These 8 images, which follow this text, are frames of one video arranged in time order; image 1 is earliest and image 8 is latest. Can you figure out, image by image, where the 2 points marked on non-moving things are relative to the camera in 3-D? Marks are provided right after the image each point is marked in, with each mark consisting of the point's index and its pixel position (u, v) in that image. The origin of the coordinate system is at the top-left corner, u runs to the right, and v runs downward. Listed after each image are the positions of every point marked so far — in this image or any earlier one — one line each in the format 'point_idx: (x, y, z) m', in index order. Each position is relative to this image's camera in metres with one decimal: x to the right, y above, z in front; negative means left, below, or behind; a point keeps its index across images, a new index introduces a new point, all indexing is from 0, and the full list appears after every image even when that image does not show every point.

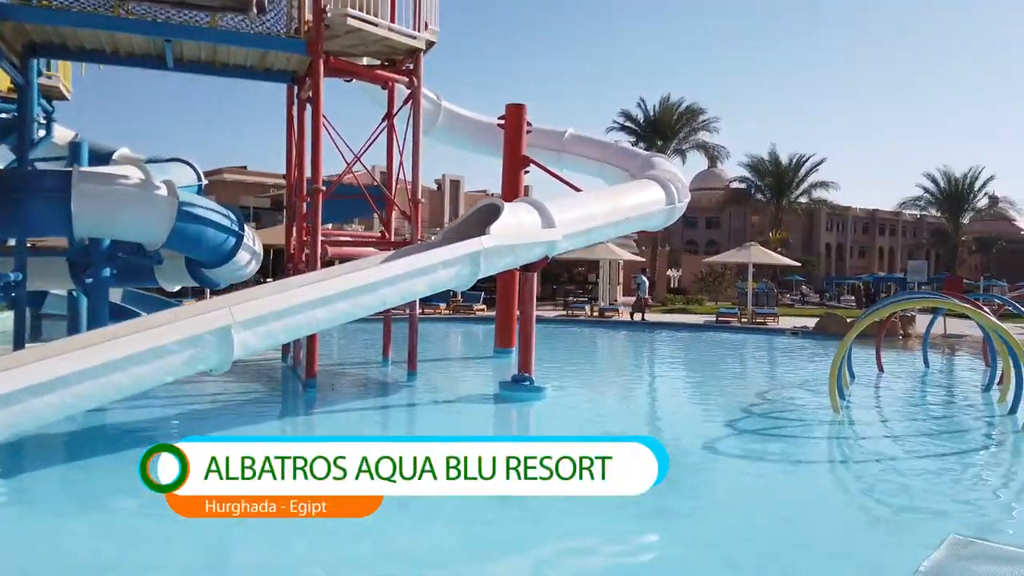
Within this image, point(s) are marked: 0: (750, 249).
0: (+4.5, +0.8, +15.0) m
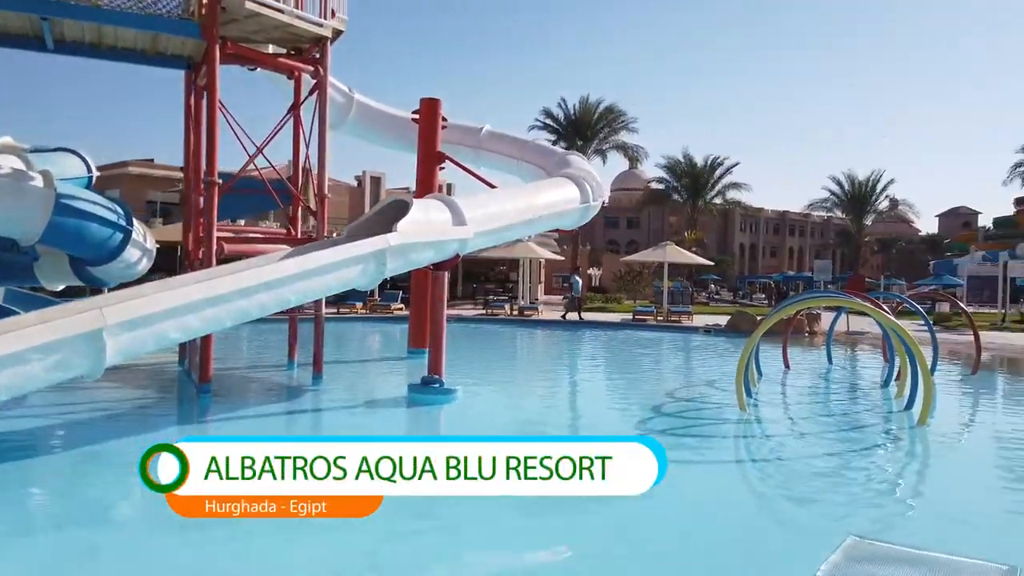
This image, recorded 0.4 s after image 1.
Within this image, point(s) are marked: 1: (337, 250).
0: (+2.9, +0.8, +15.2) m
1: (-1.1, +0.3, +4.8) m
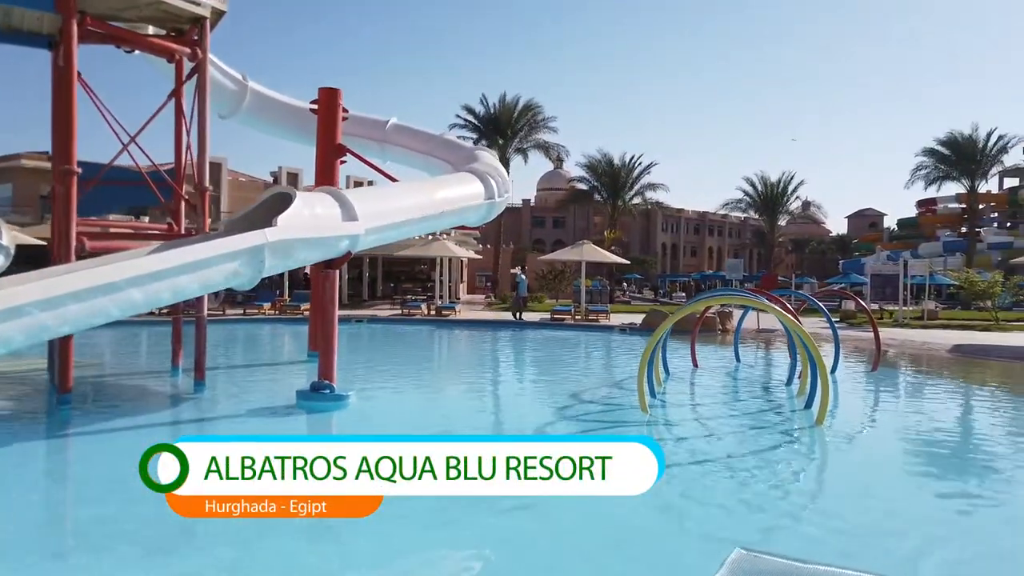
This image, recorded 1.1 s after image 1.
0: (+1.3, +0.8, +15.2) m
1: (-1.7, +0.3, +4.4) m
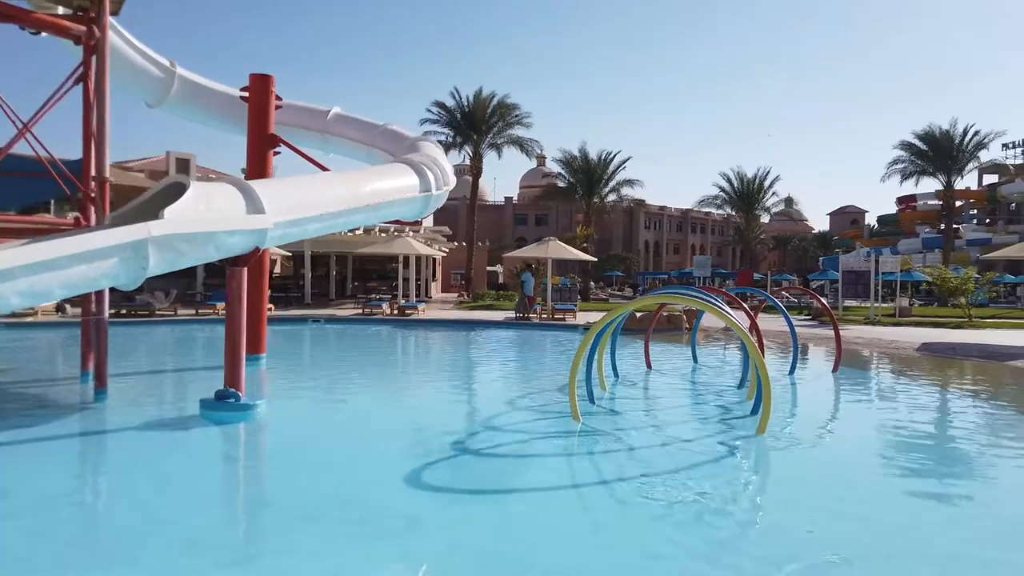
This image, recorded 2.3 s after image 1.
0: (+0.7, +0.9, +14.8) m
1: (-2.2, +0.3, +4.0) m
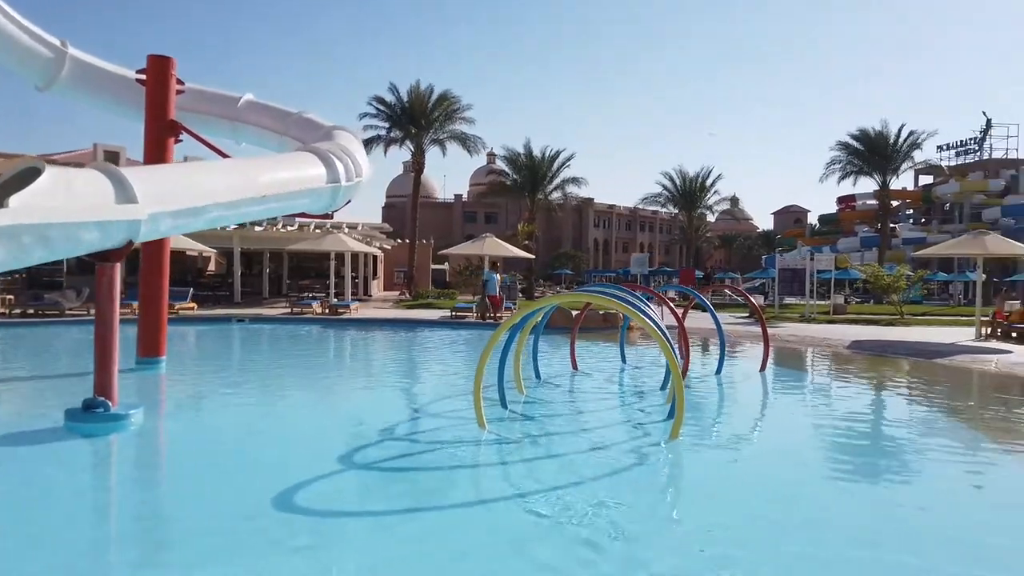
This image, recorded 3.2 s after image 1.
0: (-0.5, +0.9, +14.6) m
1: (-2.7, +0.3, +3.5) m
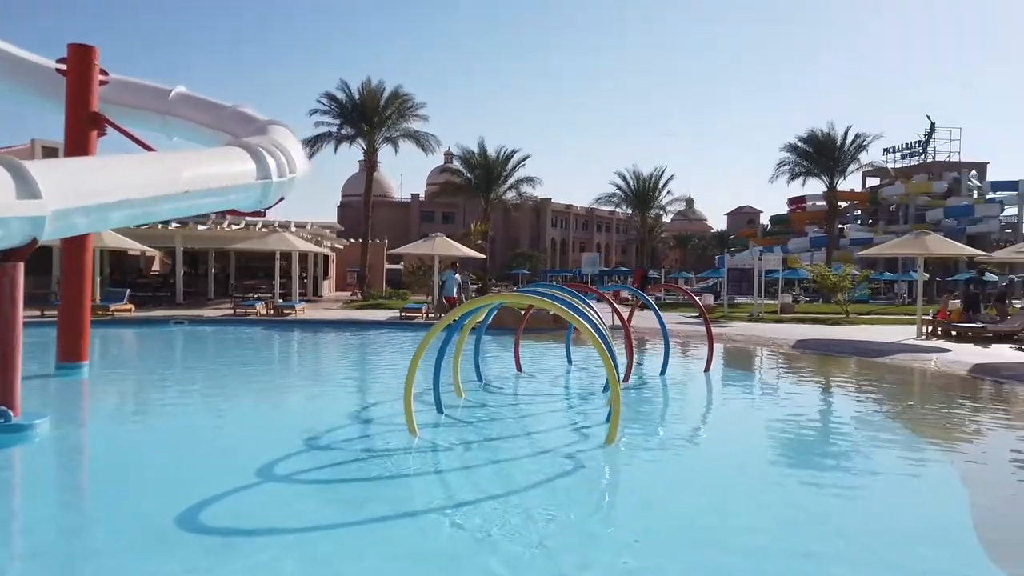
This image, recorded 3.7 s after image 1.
0: (-1.4, +0.9, +14.4) m
1: (-3.0, +0.3, +3.2) m
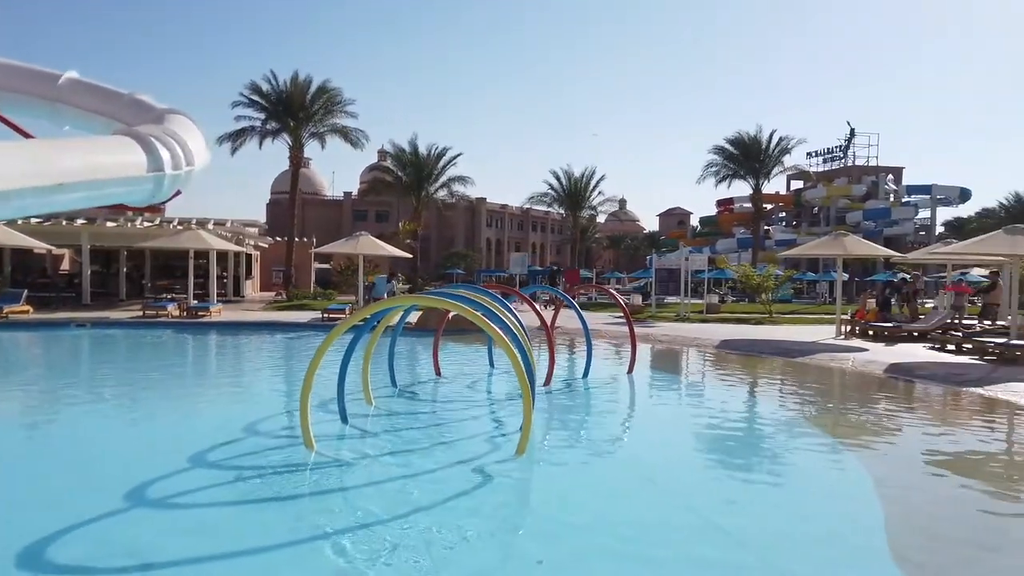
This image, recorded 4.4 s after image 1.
0: (-2.7, +0.9, +14.0) m
1: (-3.4, +0.2, +2.8) m
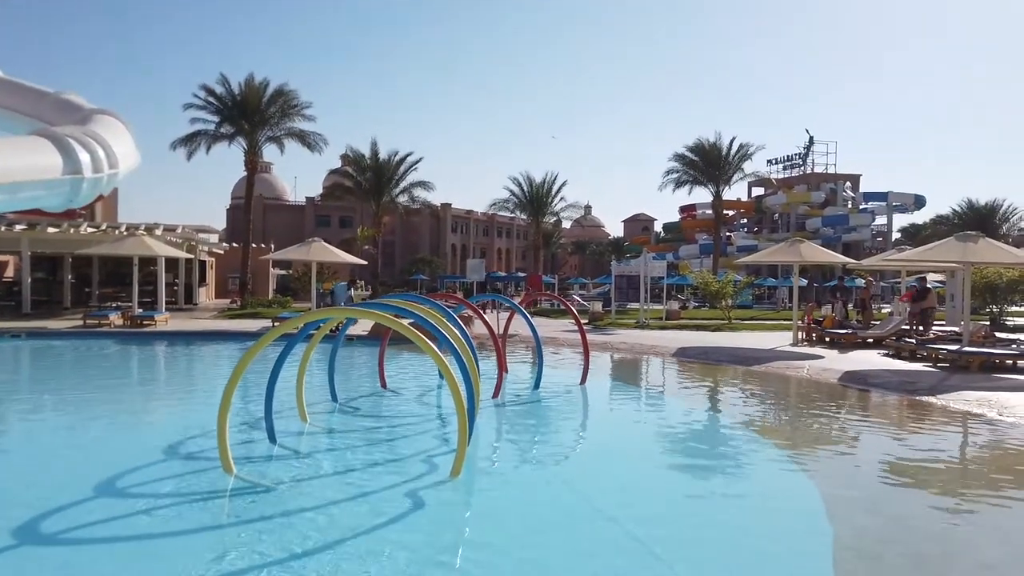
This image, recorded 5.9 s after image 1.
0: (-3.5, +0.8, +13.7) m
1: (-3.6, +0.2, +2.4) m
